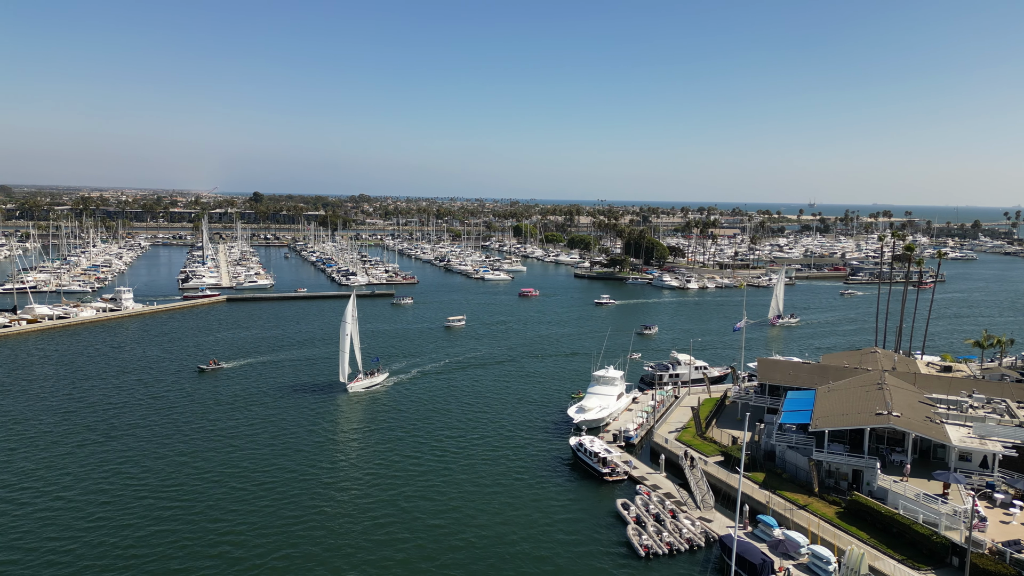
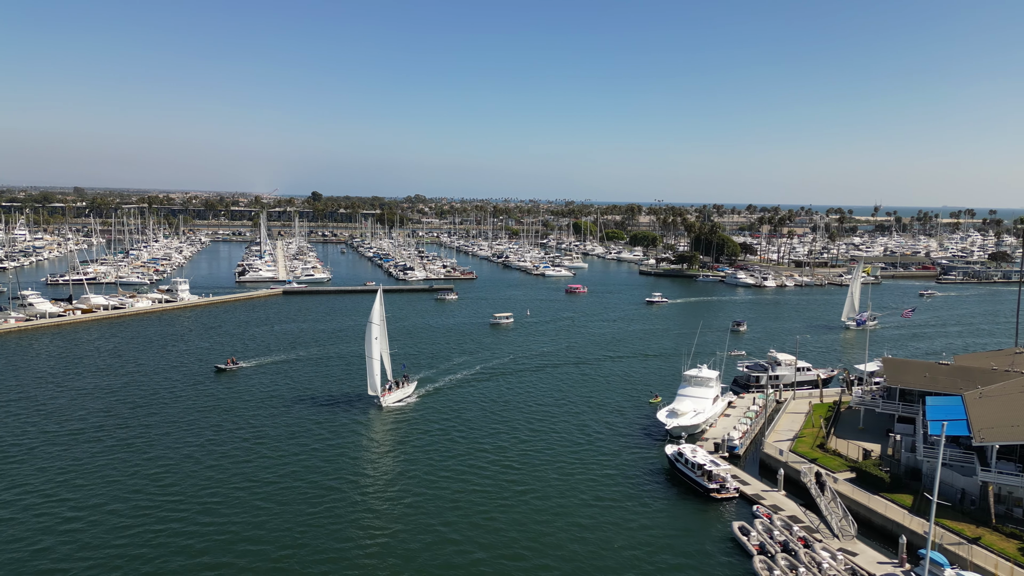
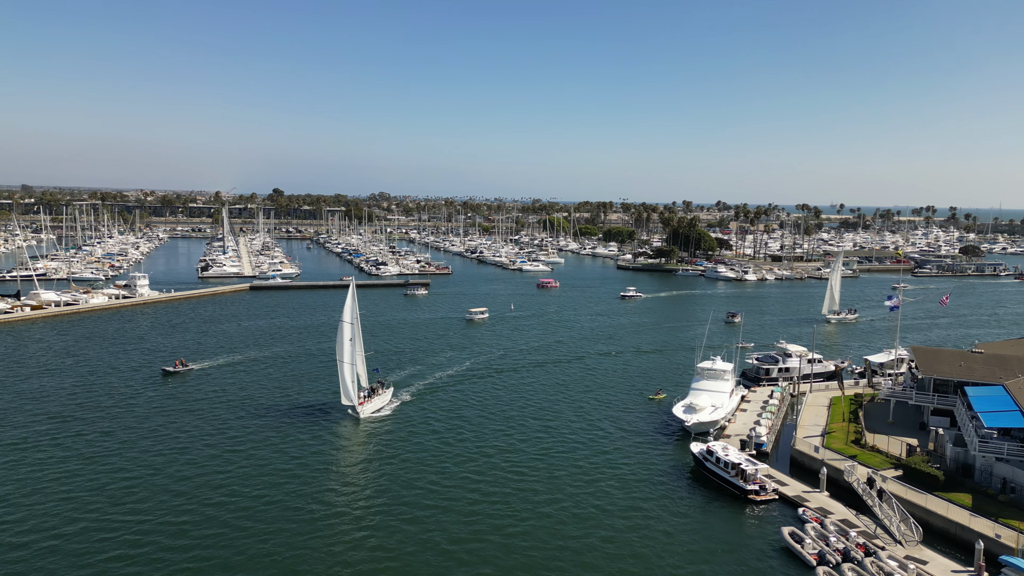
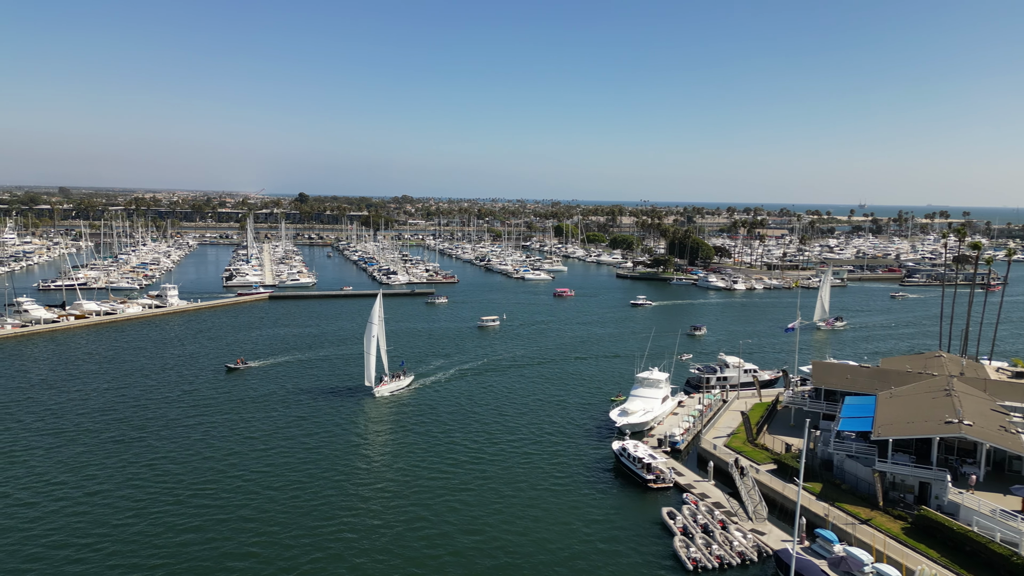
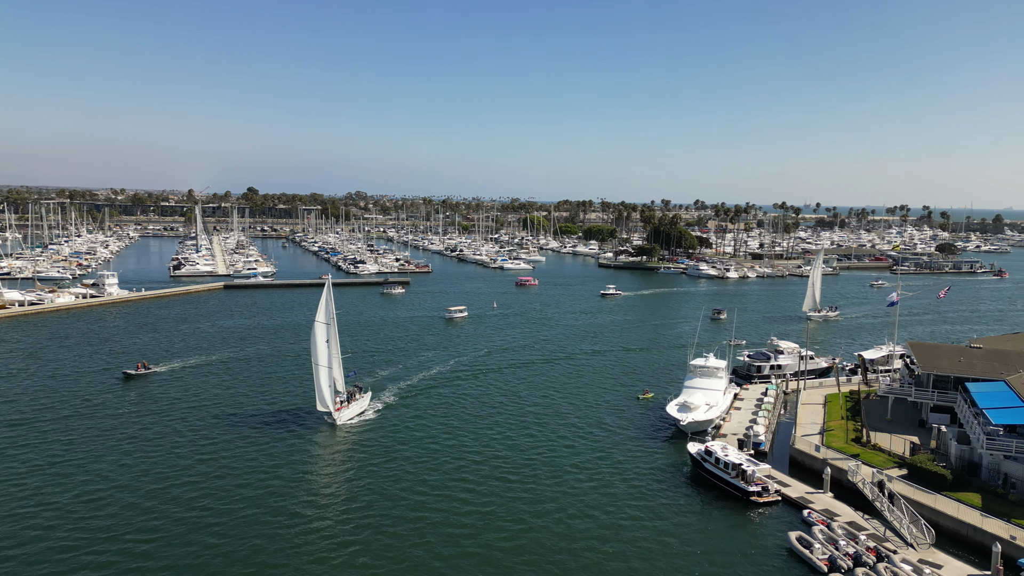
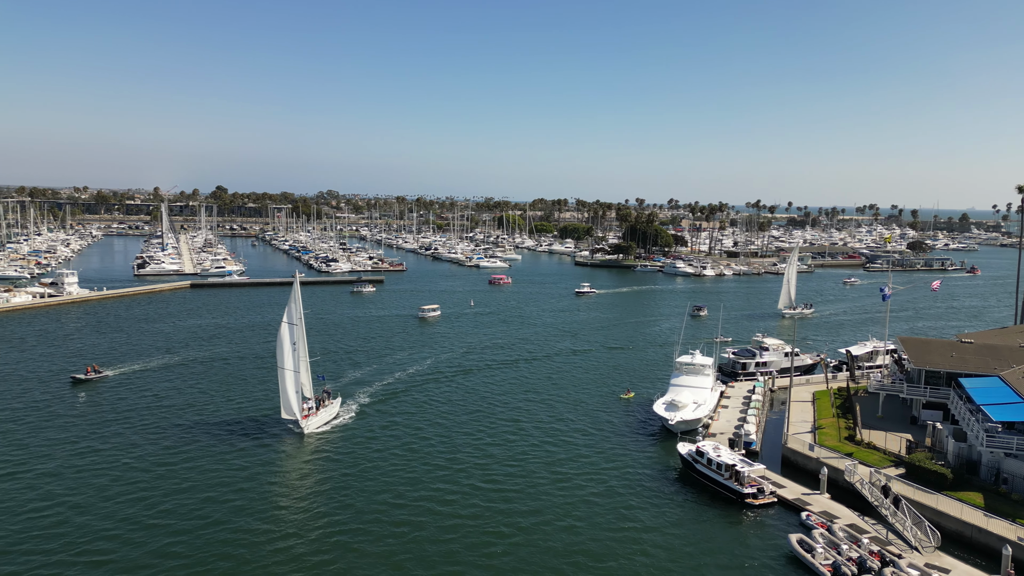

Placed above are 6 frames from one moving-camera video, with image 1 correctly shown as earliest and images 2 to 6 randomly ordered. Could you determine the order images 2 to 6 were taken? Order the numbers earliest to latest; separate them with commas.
4, 2, 3, 5, 6
